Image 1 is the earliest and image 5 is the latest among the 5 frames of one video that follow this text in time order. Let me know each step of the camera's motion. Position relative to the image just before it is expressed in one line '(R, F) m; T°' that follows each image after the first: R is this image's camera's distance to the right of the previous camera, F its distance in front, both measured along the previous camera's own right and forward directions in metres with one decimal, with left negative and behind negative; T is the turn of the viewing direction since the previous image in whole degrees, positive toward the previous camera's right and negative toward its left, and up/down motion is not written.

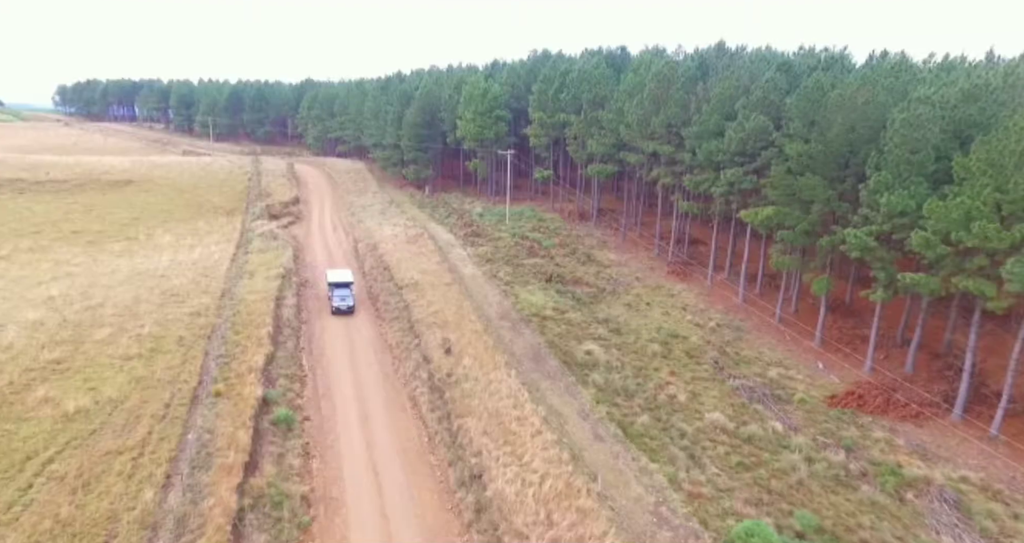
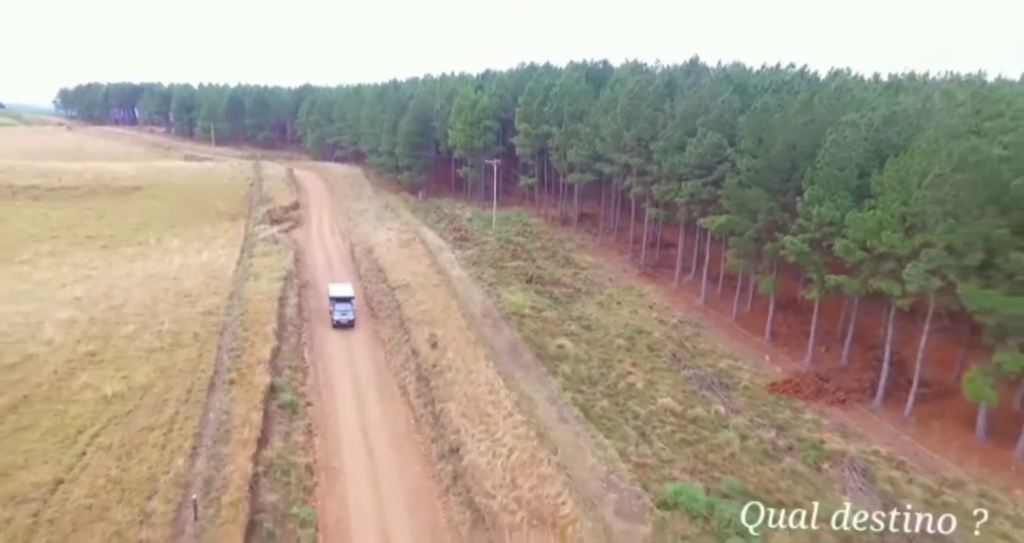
(+0.8, -2.8) m; 0°
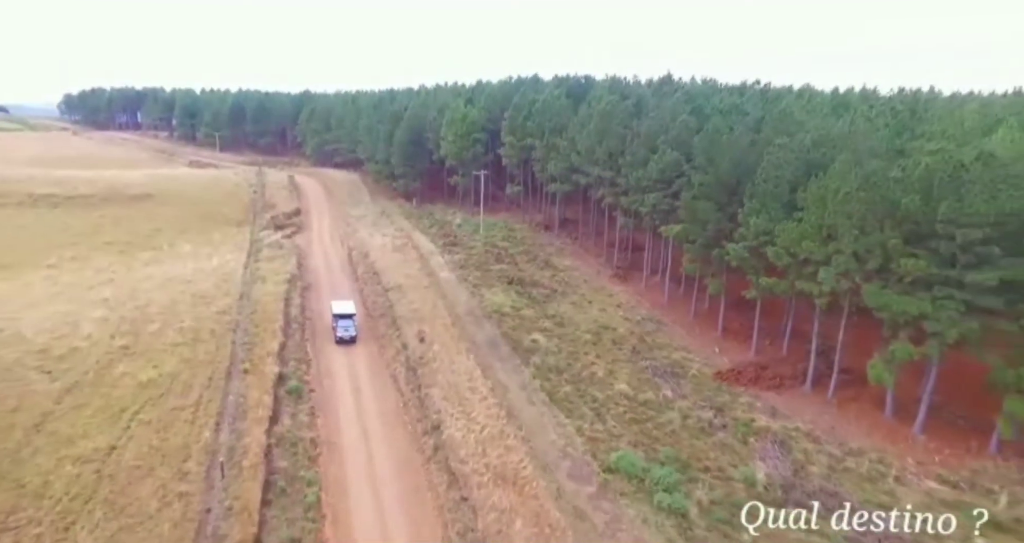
(+1.1, -3.5) m; 0°
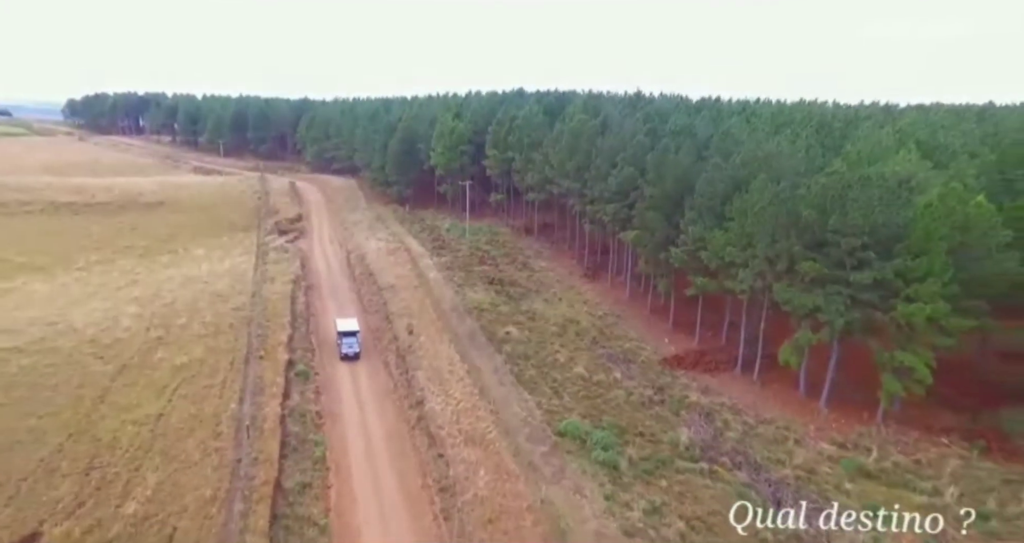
(+1.3, -4.7) m; 0°
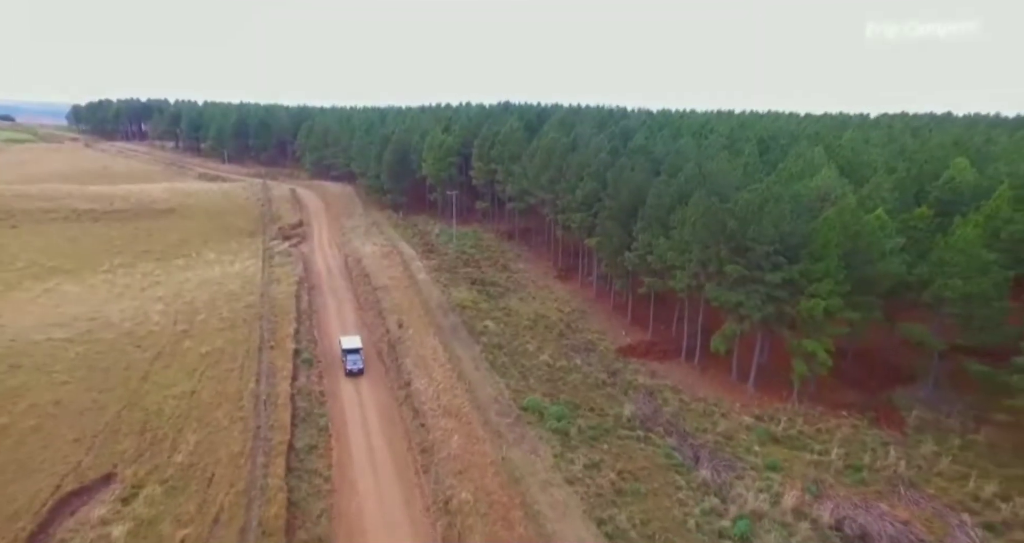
(+1.4, -5.1) m; 0°
